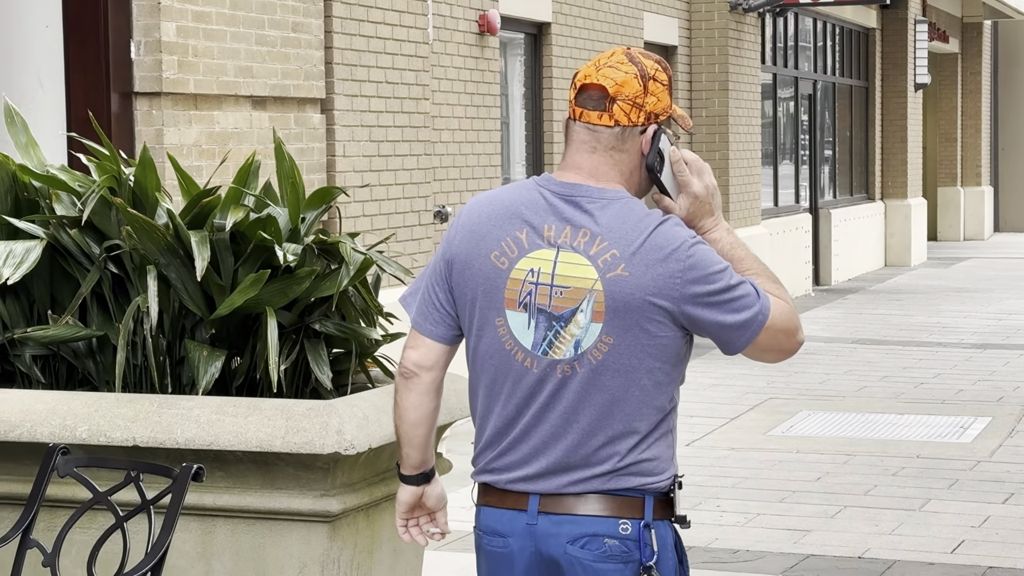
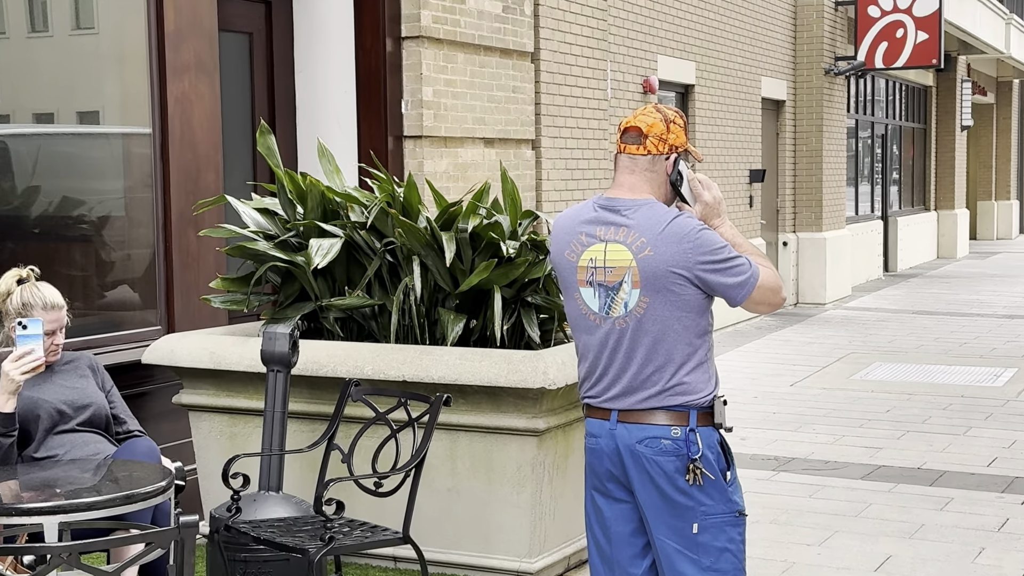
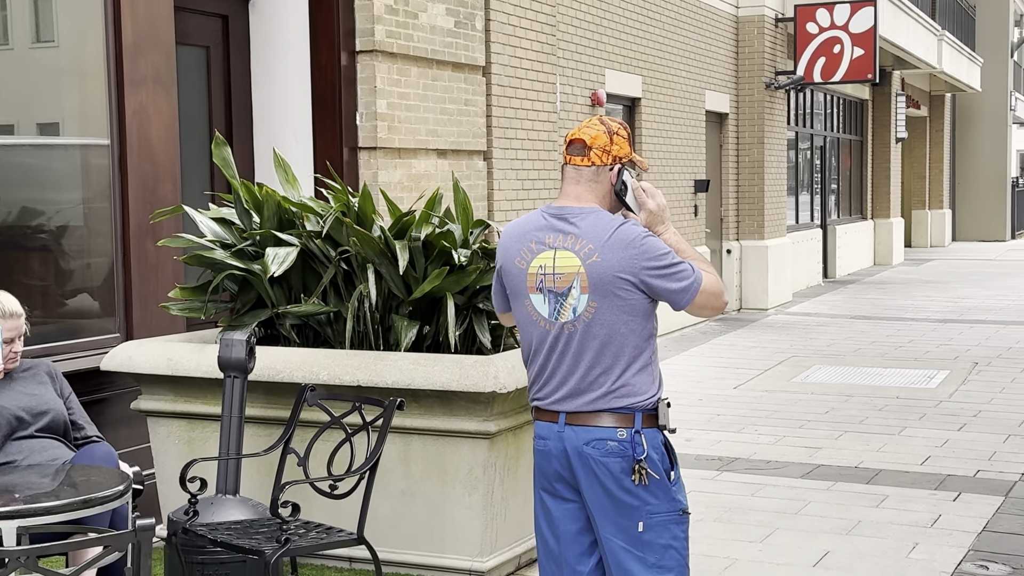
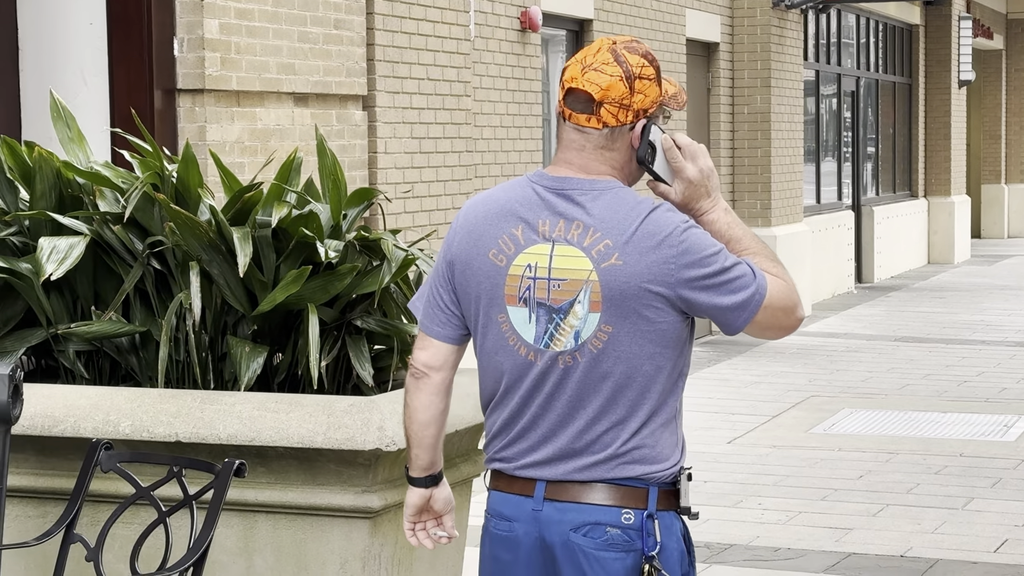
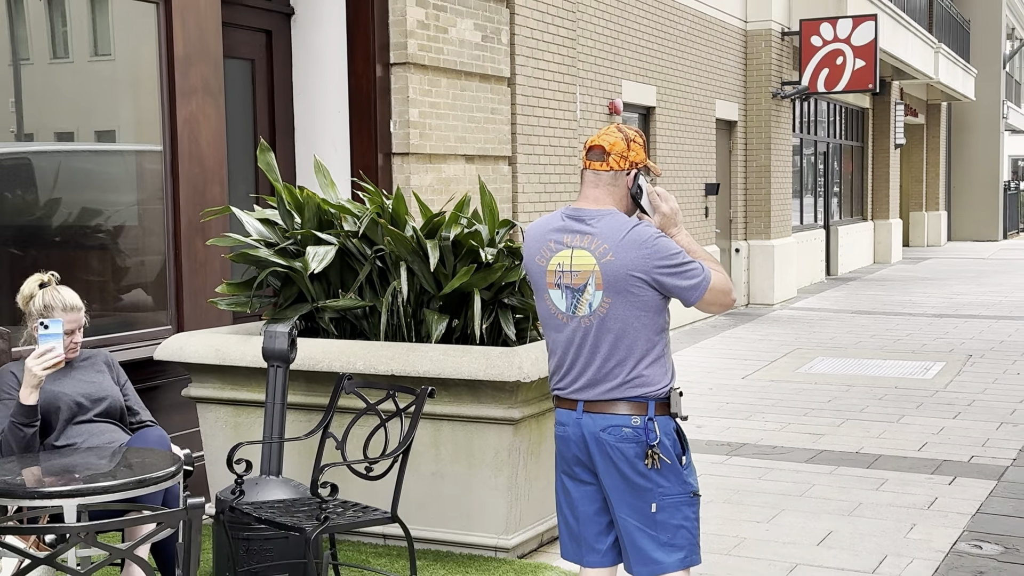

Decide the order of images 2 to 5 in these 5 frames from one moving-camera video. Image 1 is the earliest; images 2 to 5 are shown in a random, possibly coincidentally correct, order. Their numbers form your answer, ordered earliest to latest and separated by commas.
4, 3, 5, 2
